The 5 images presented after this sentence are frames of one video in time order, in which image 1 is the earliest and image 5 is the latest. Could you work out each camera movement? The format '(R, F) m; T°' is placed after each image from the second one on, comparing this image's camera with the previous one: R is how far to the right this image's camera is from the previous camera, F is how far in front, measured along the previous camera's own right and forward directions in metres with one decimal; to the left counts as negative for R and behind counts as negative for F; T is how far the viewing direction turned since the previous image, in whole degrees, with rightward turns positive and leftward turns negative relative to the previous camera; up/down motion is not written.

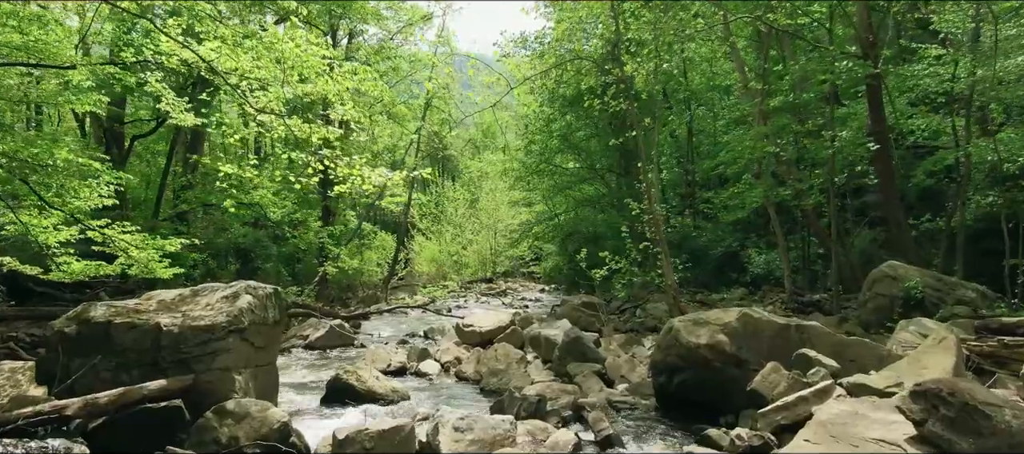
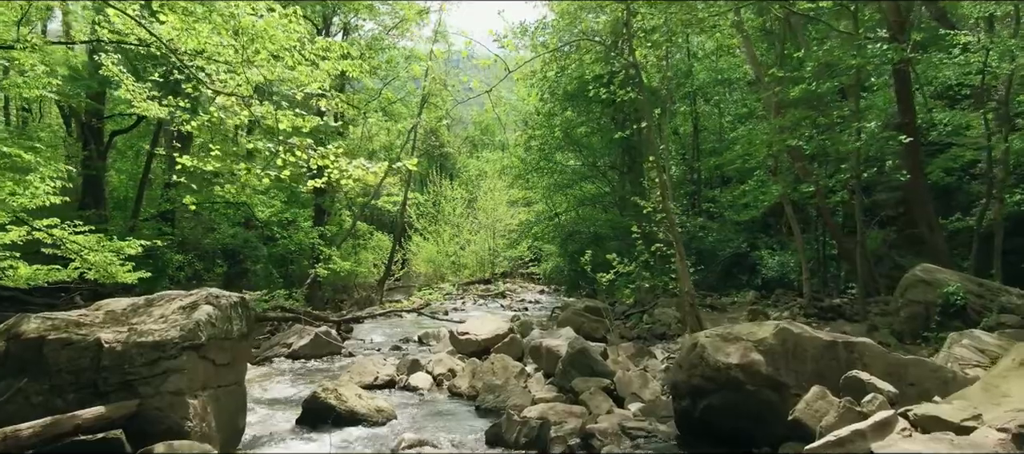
(0.0, +0.8) m; 0°
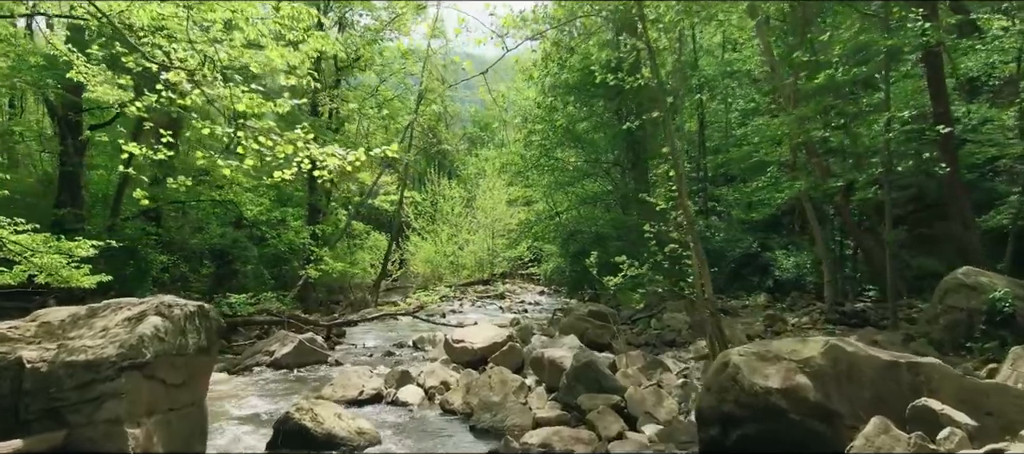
(0.0, +0.8) m; 0°
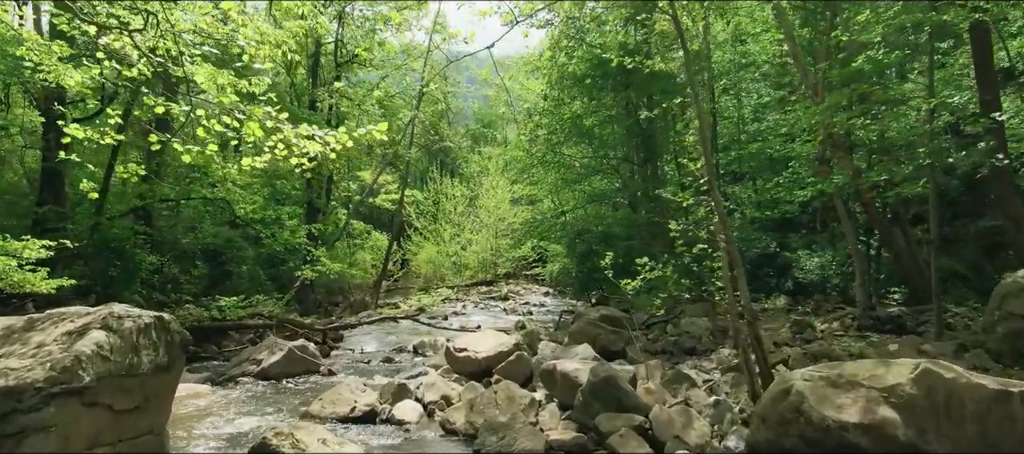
(-0.1, +0.8) m; 0°
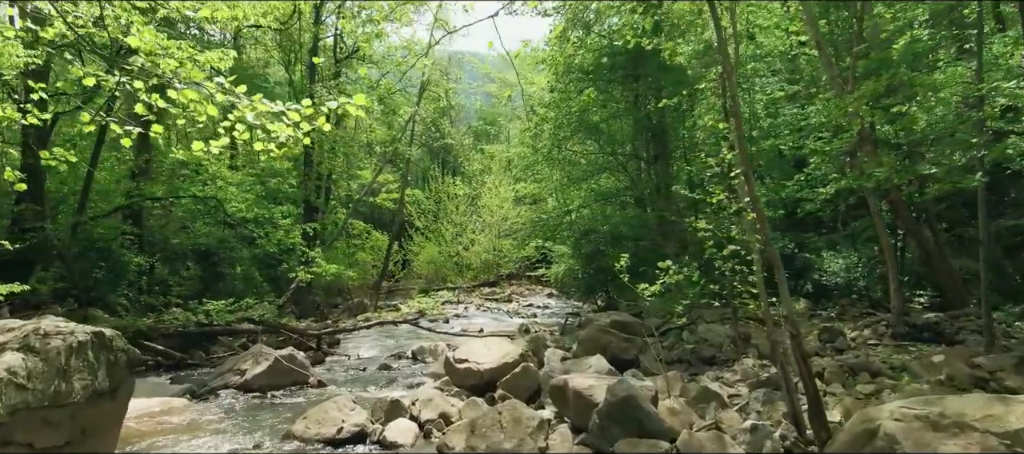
(0.0, +0.7) m; 0°
